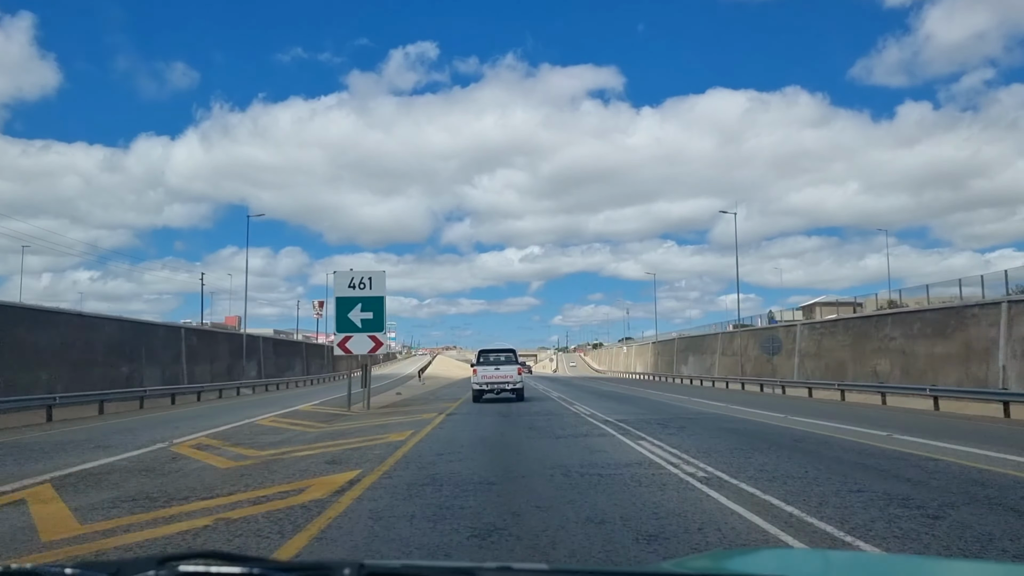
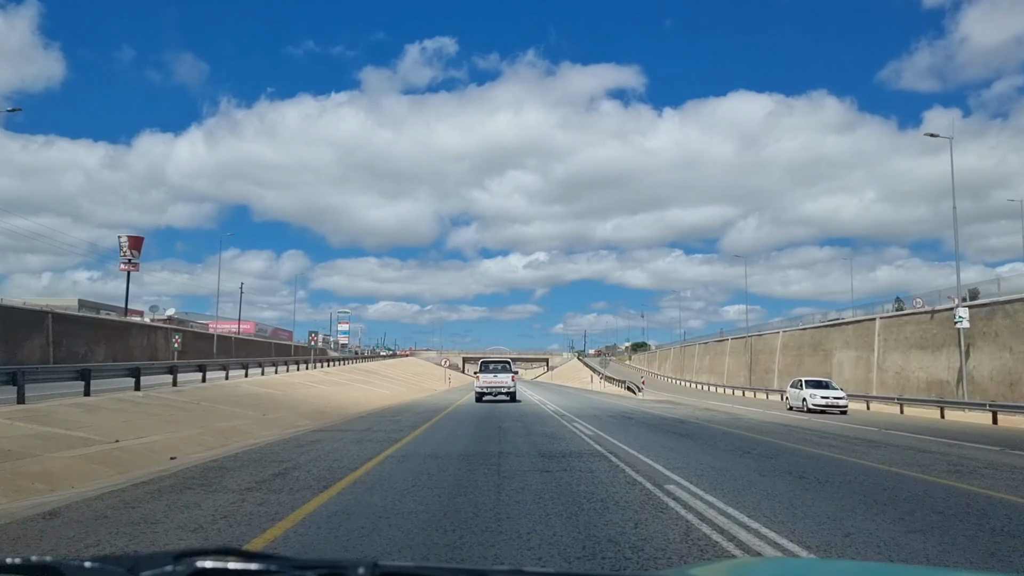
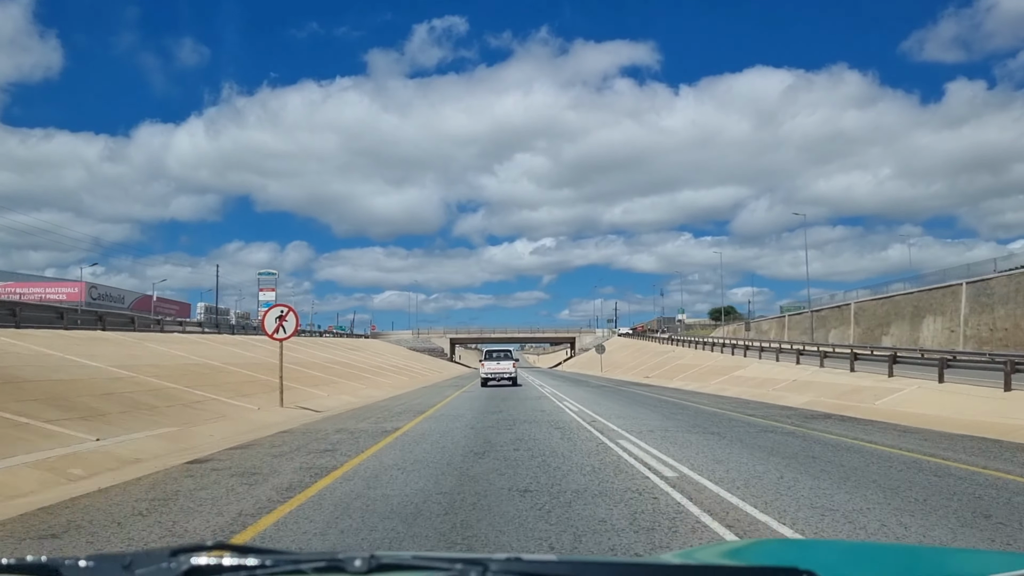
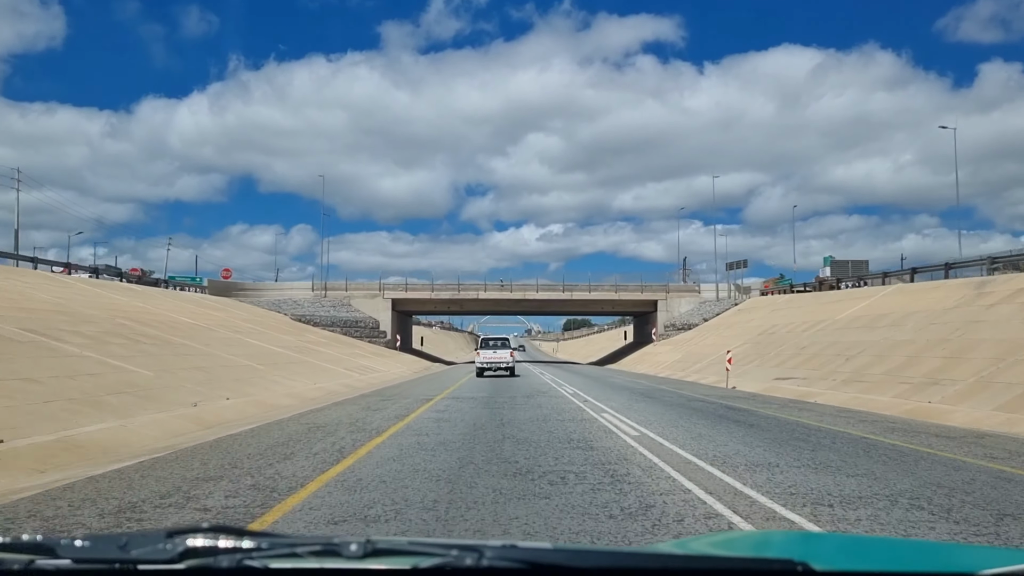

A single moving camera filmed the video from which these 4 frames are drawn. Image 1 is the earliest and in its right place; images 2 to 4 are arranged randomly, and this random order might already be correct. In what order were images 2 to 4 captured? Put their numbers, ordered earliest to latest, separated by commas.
2, 3, 4
